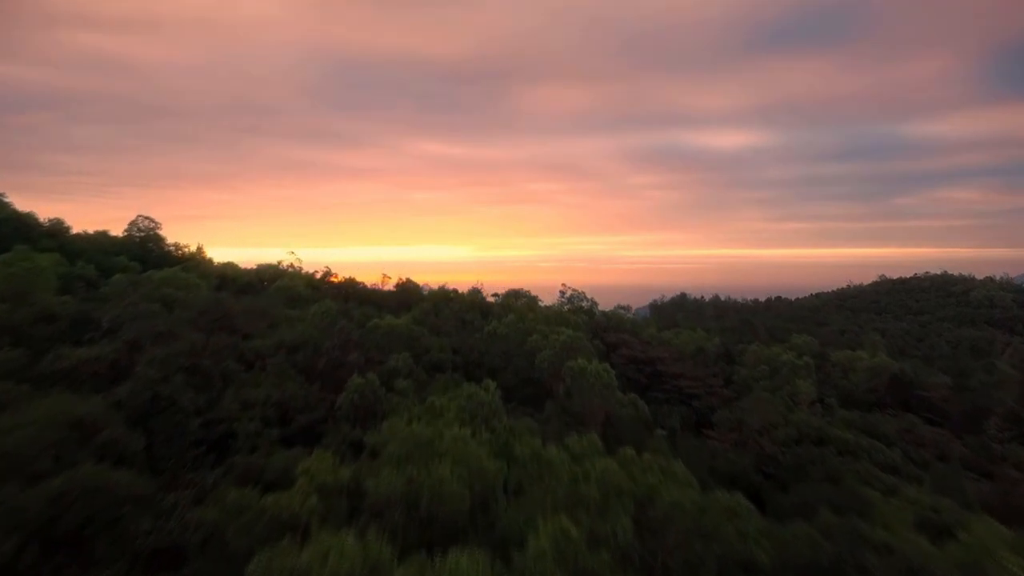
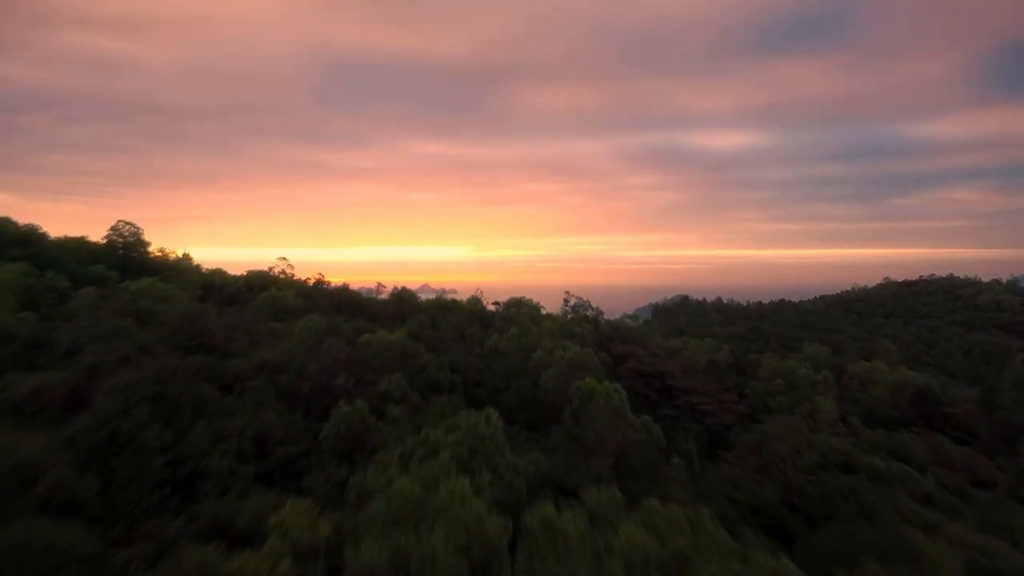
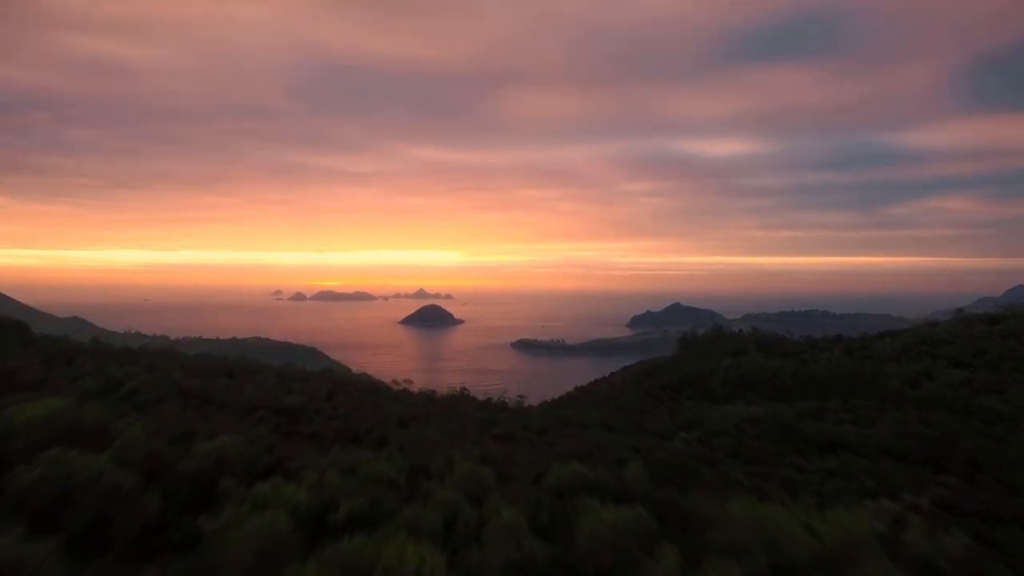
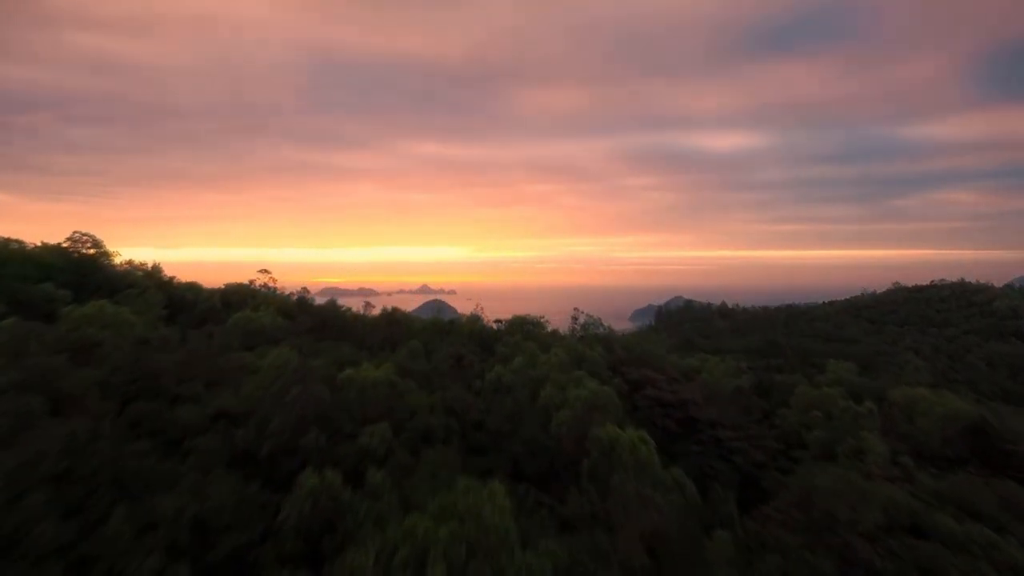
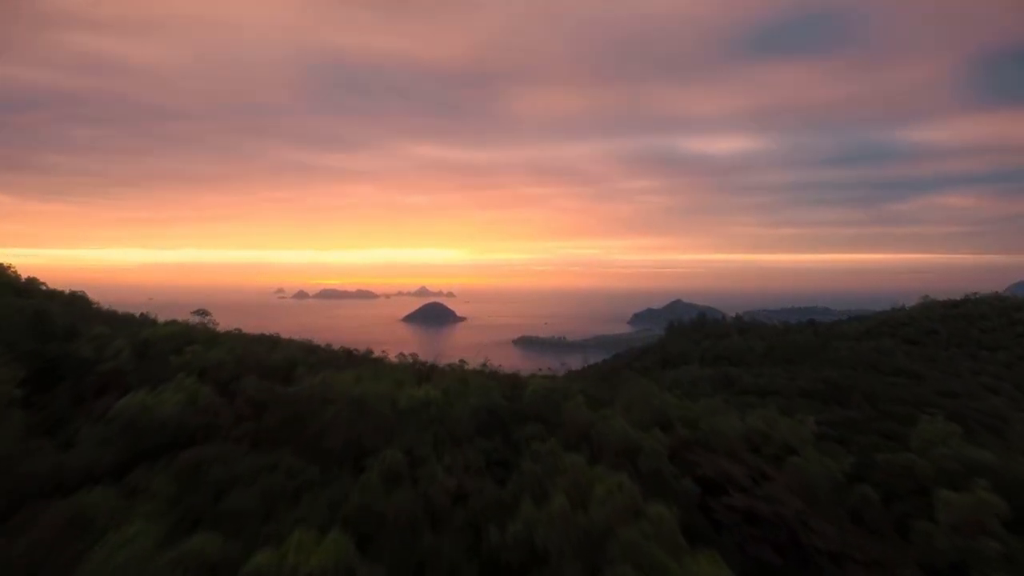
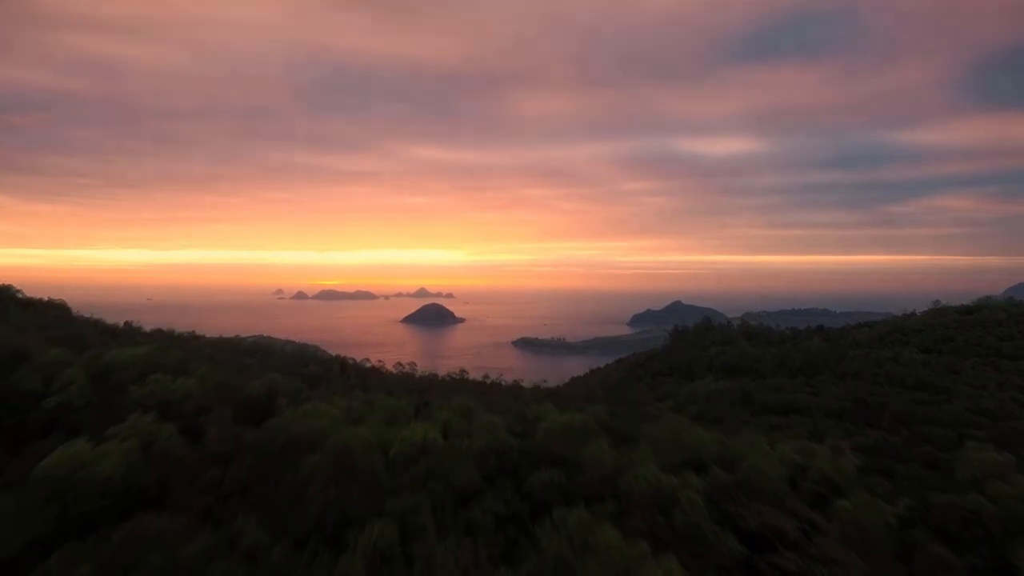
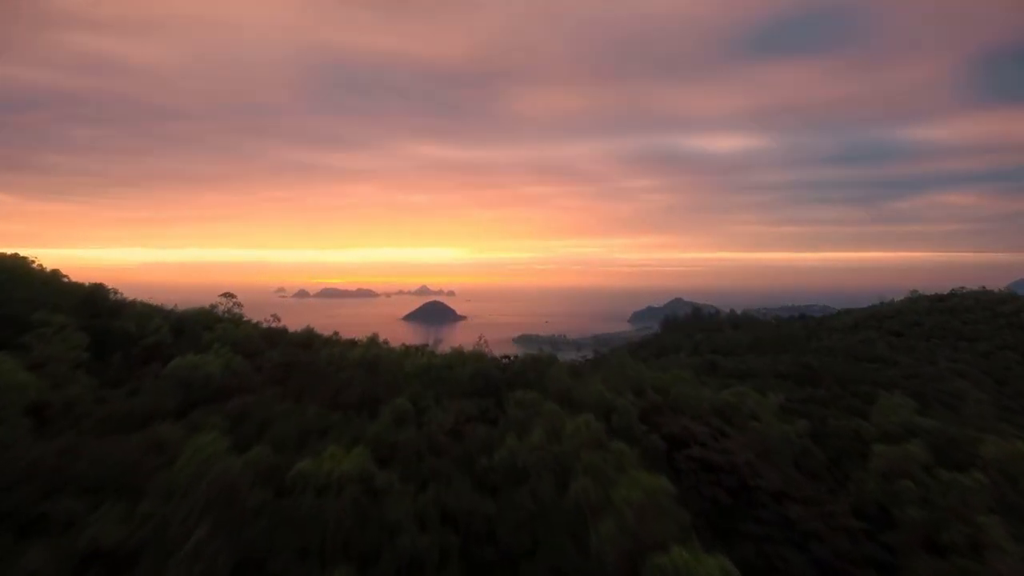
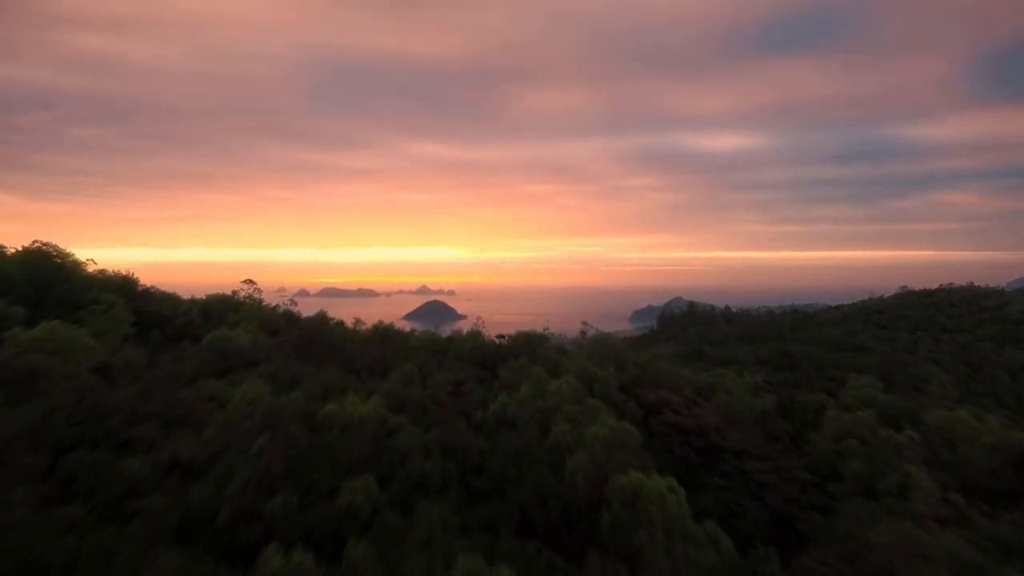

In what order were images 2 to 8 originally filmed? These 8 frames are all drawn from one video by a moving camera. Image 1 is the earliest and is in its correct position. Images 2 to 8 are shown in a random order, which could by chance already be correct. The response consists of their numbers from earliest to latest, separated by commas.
2, 4, 8, 7, 5, 6, 3
